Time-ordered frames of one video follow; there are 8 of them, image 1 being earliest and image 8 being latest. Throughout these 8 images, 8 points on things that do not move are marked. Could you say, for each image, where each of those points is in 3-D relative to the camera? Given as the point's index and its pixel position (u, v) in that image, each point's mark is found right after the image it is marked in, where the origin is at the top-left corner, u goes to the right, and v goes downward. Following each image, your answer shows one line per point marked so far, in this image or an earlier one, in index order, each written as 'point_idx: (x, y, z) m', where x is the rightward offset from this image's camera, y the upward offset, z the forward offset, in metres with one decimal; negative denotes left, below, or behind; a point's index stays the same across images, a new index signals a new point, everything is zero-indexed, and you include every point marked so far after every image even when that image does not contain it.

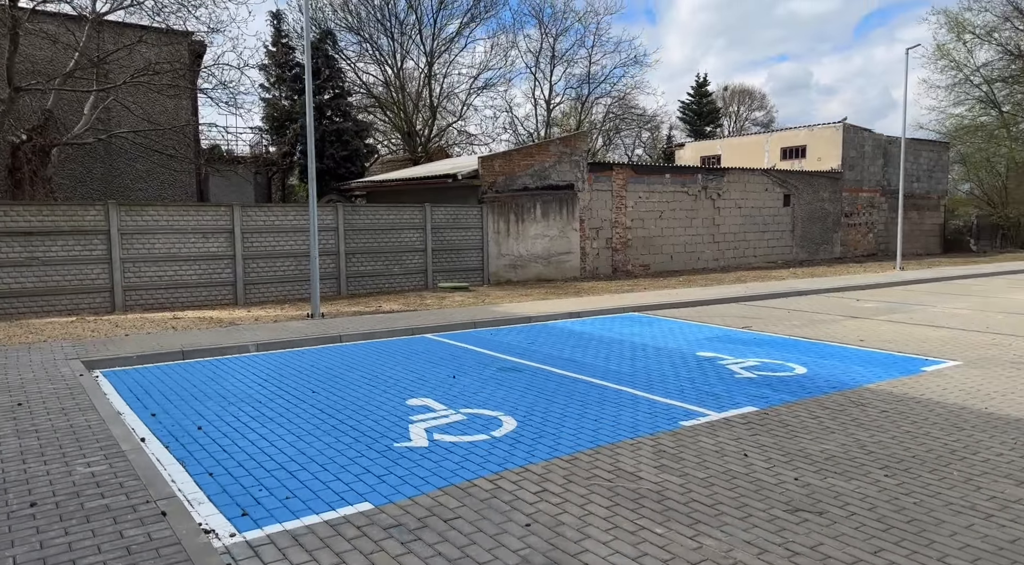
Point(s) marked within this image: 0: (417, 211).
0: (-2.3, +1.8, +17.7) m
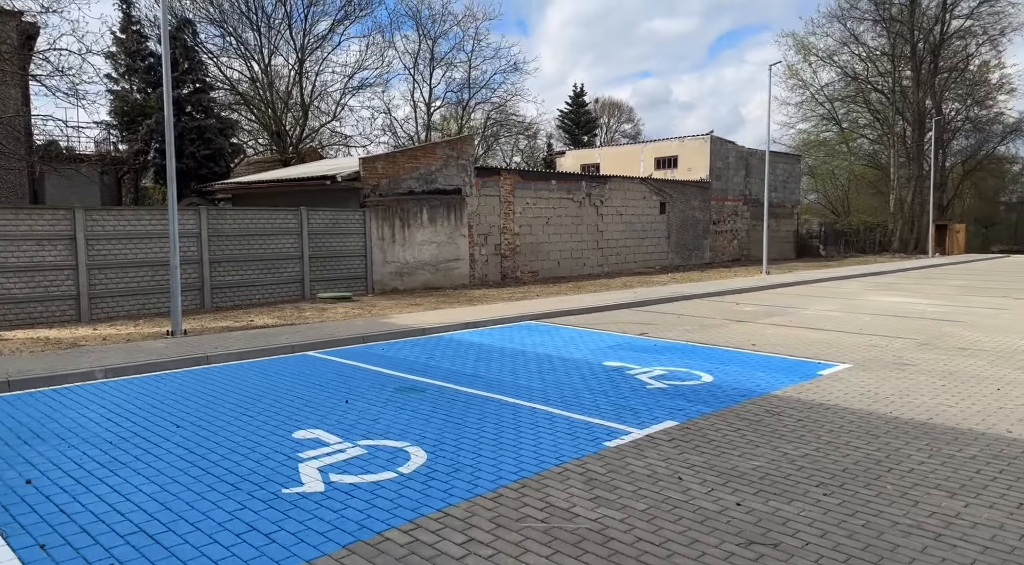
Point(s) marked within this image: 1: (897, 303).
0: (-5.0, +1.5, +16.4) m
1: (+9.4, -0.4, +17.7) m
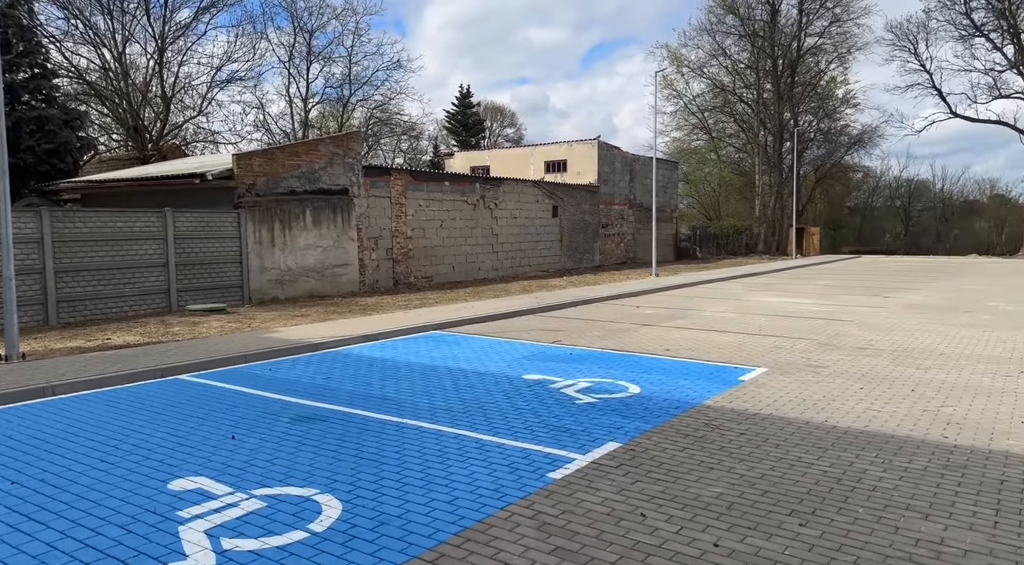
0: (-7.2, +1.3, +14.6) m
1: (+6.9, -0.4, +18.2) m
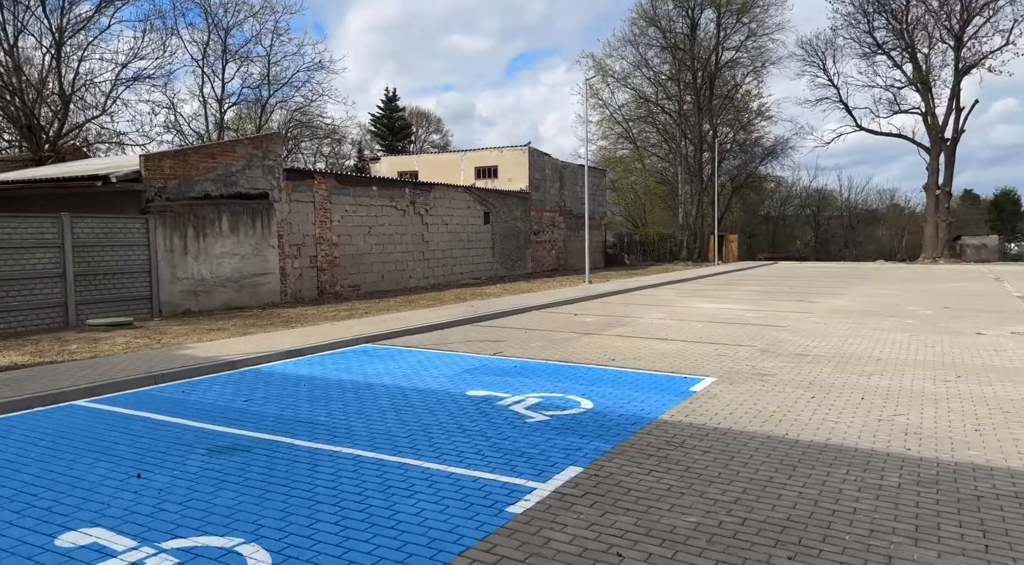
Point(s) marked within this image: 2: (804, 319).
0: (-8.5, +1.1, +13.2) m
1: (+5.2, -0.6, +18.2) m
2: (+6.4, -0.8, +15.9) m
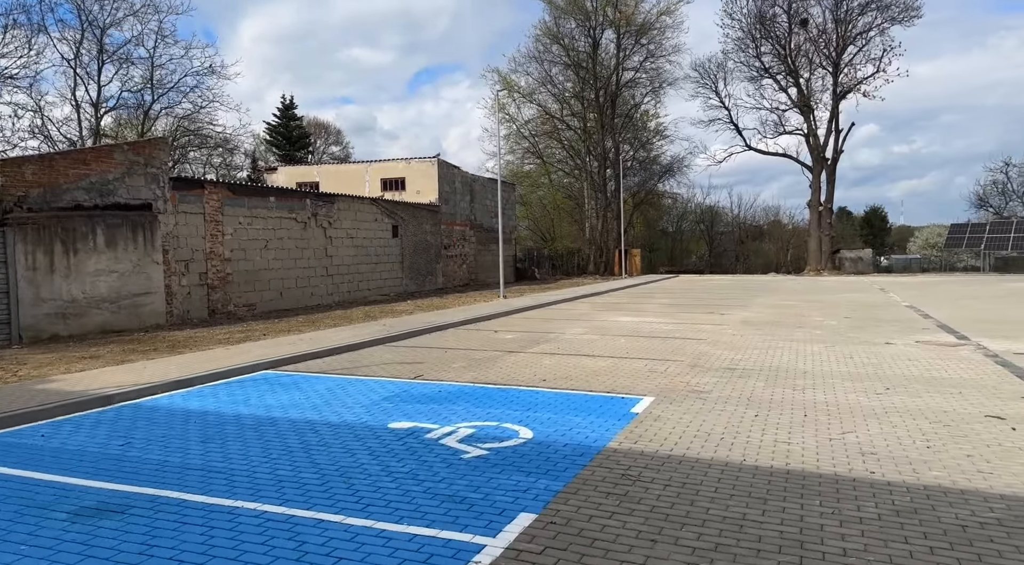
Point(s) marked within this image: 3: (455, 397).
0: (-9.8, +0.7, +11.2) m
1: (+3.0, -0.9, +18.0) m
2: (+4.6, -1.1, +15.9) m
3: (-0.7, -1.3, +8.4) m
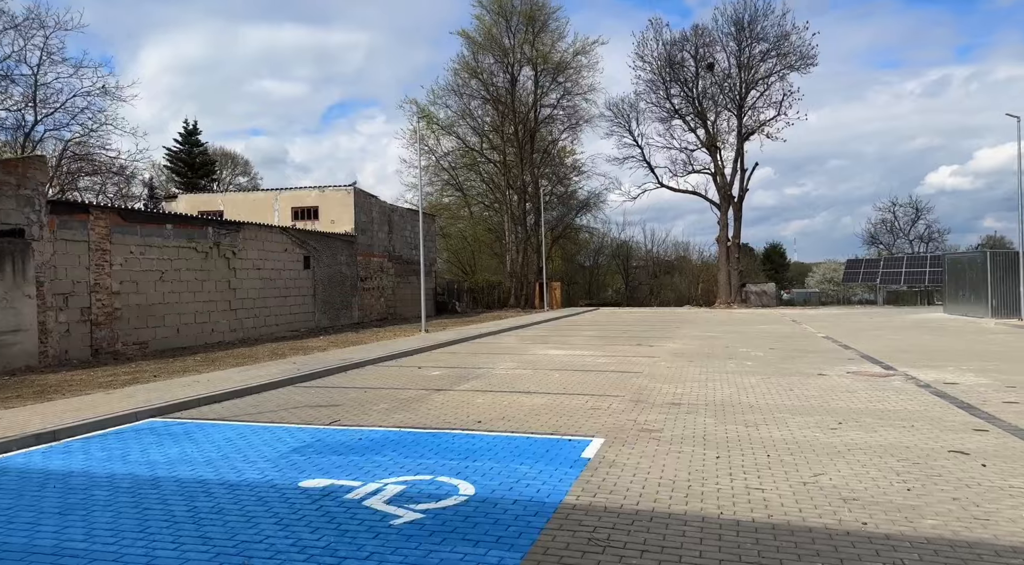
0: (-10.8, +0.3, +9.0) m
1: (+1.2, -1.7, +17.2) m
2: (+3.0, -1.7, +15.3) m
3: (-1.3, -1.6, +7.3) m
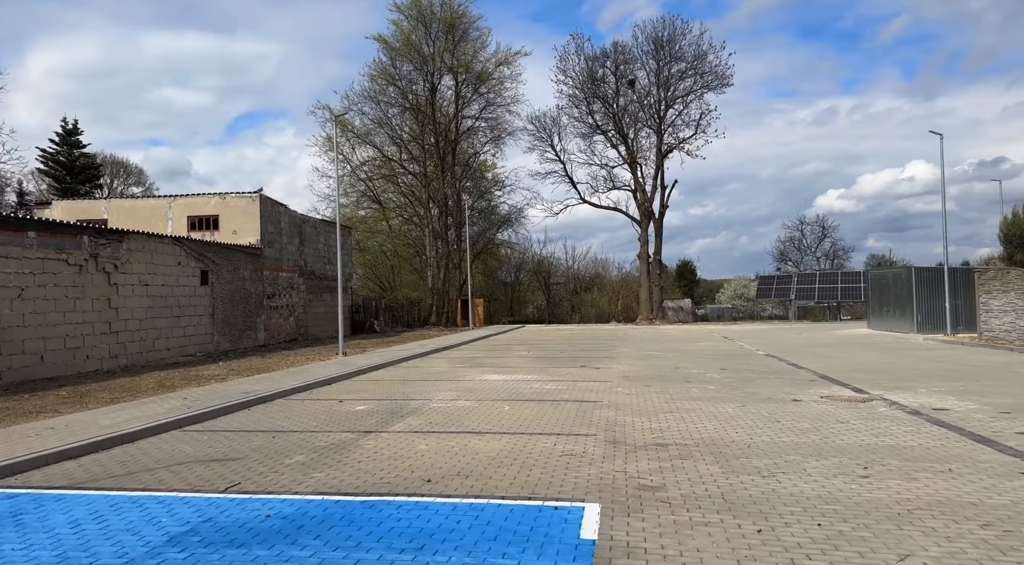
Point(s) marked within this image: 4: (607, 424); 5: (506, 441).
0: (-11.1, +0.1, +5.8) m
1: (-0.2, -2.1, +15.3) m
2: (+1.8, -2.1, +13.6) m
3: (-1.5, -1.7, +5.1) m
4: (+1.3, -2.0, +10.1) m
5: (-0.1, -1.9, +8.8) m
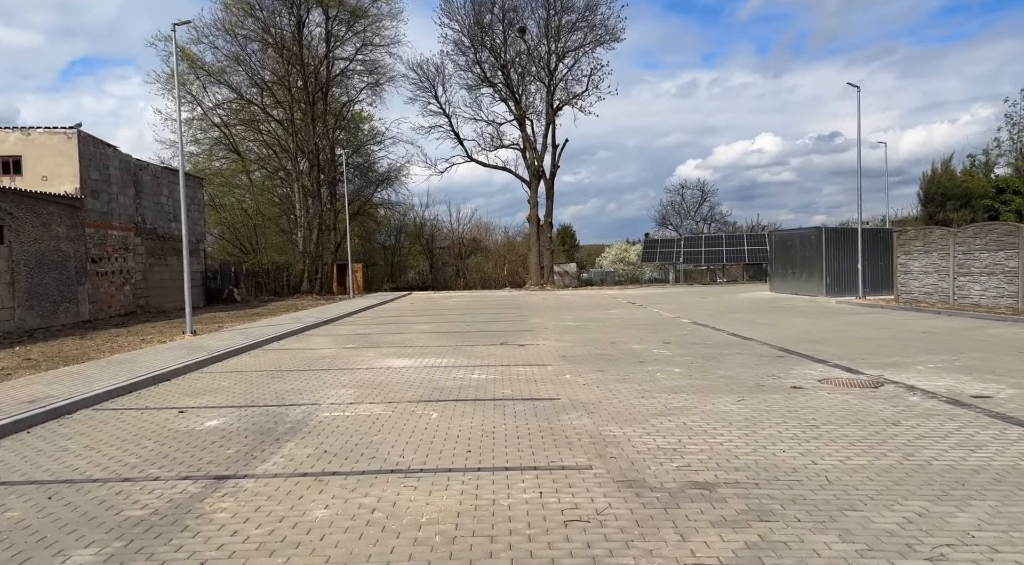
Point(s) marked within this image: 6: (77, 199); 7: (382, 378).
0: (-10.7, +0.2, +0.3) m
1: (-1.7, -1.4, +11.7) m
2: (+0.6, -1.4, +10.4) m
3: (-1.2, -1.5, +1.4) m
4: (+0.8, -1.5, +6.8) m
5: (-0.4, -1.5, +5.3) m
6: (-11.6, +2.2, +19.4) m
7: (-1.9, -1.4, +10.5) m
